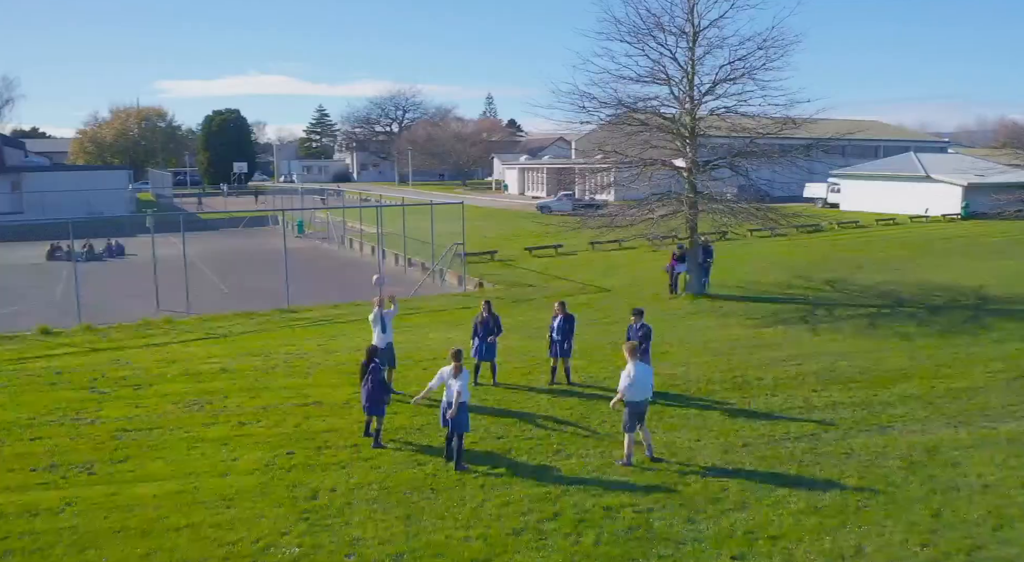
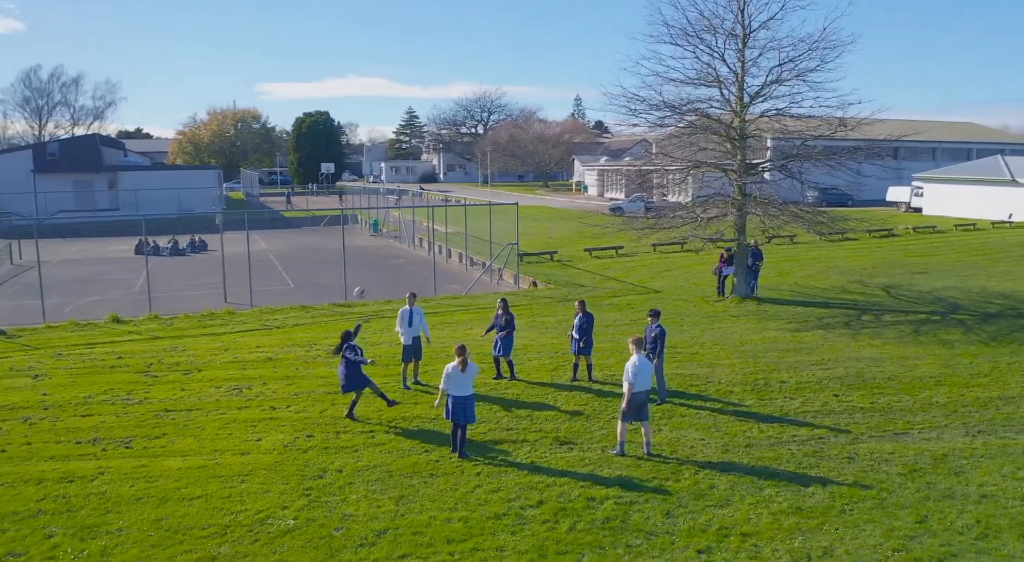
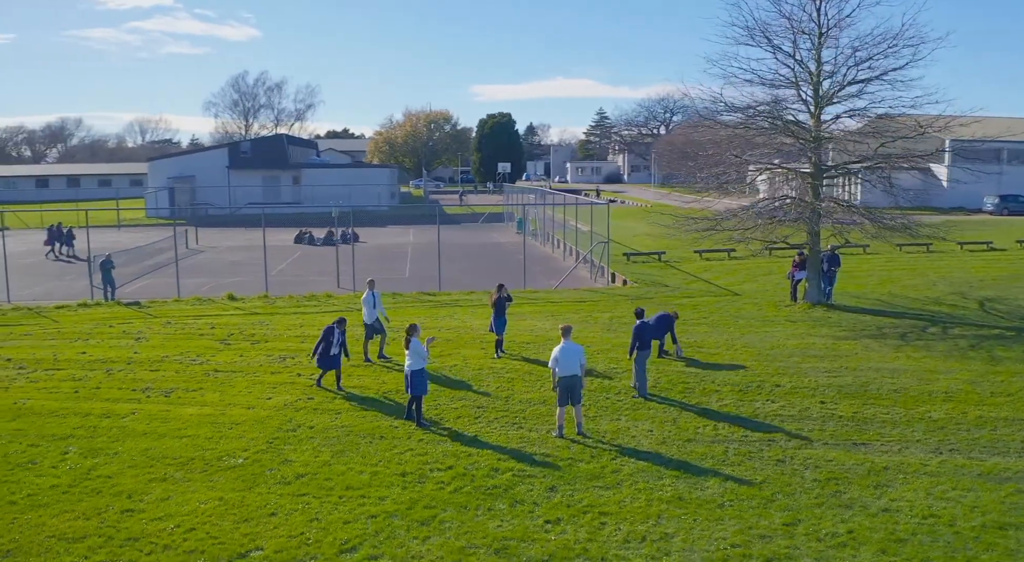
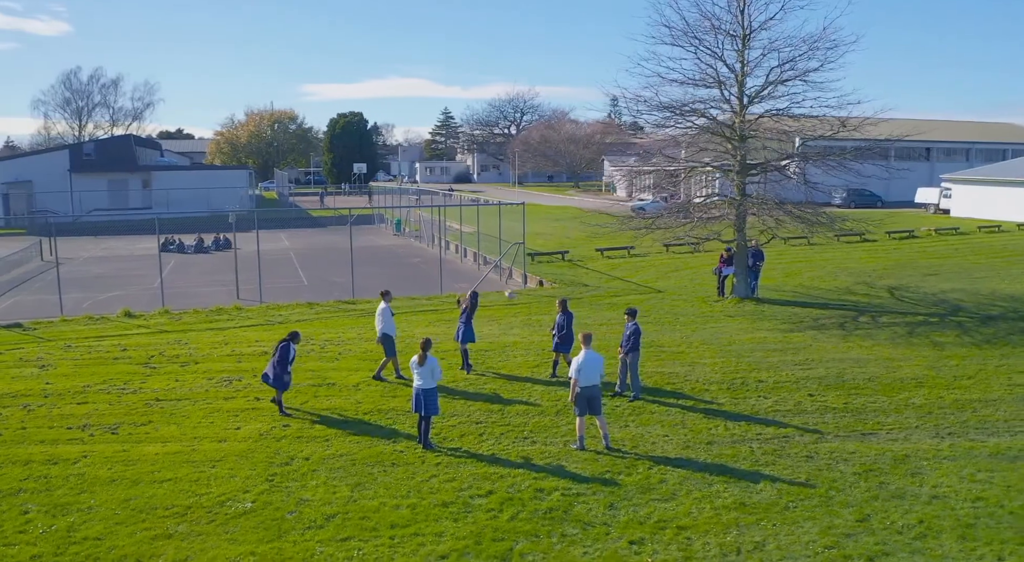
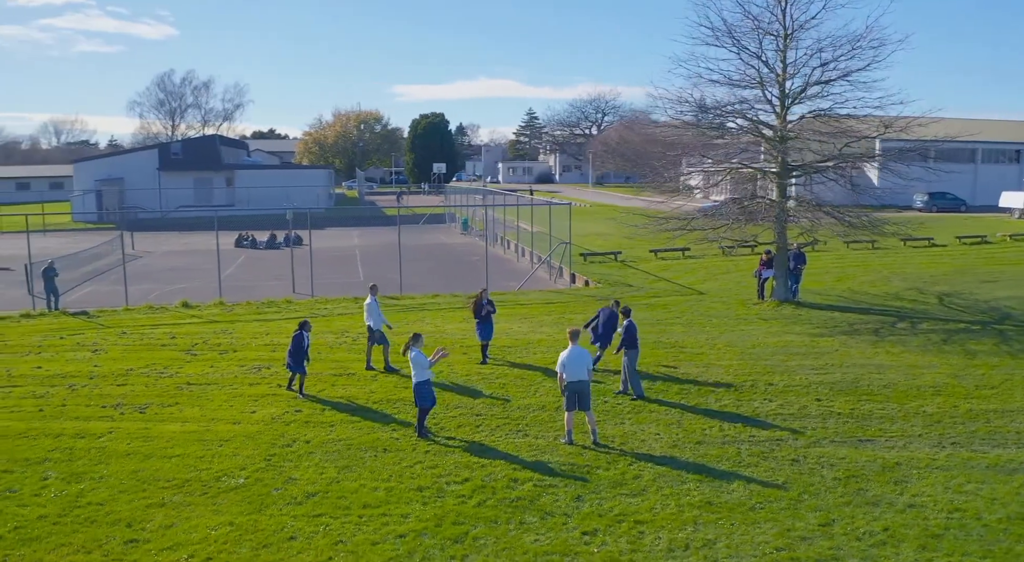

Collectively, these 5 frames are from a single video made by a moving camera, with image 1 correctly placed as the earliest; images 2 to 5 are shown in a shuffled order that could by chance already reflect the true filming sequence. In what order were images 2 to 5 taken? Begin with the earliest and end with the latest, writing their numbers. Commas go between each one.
2, 4, 5, 3
